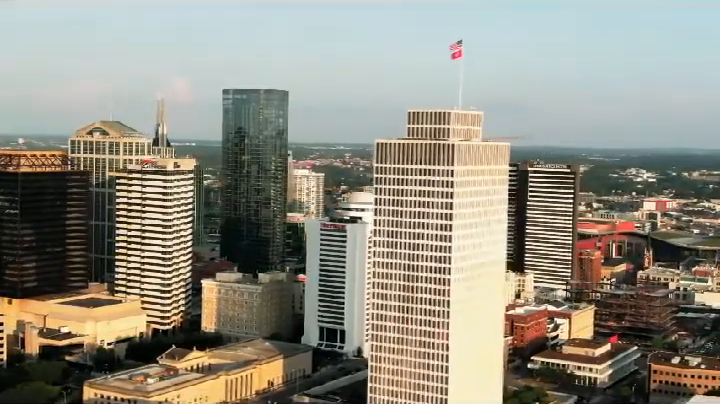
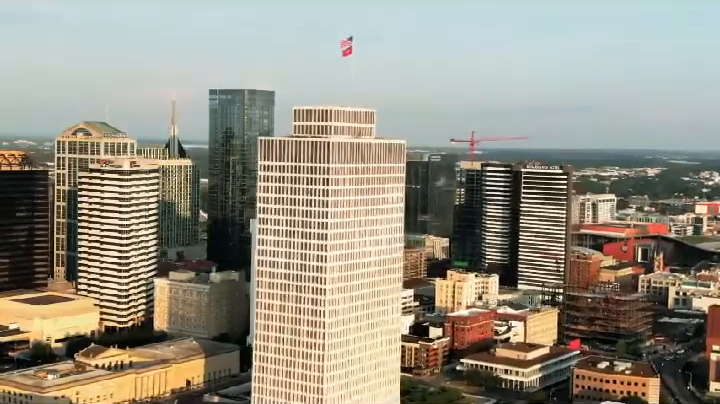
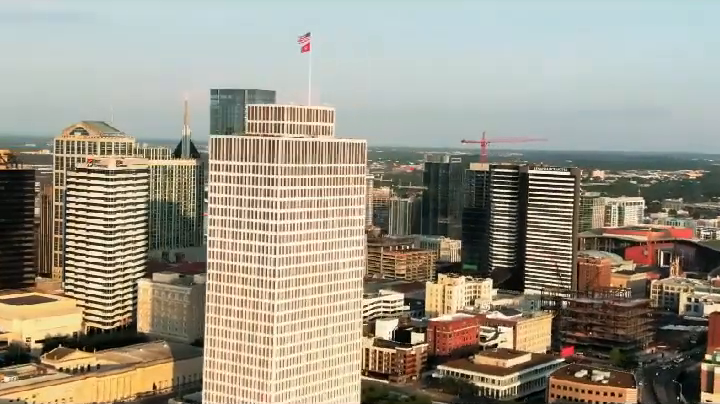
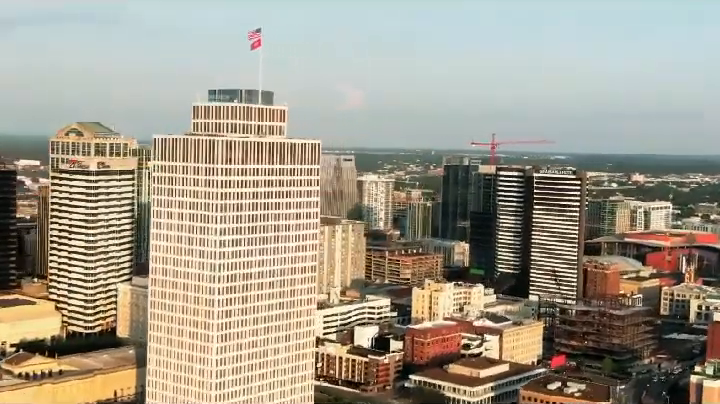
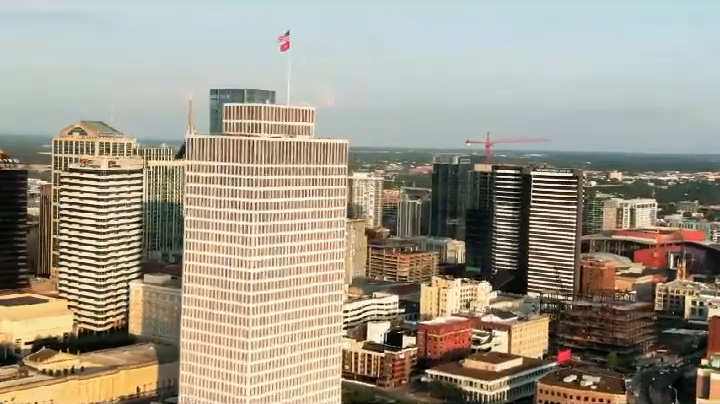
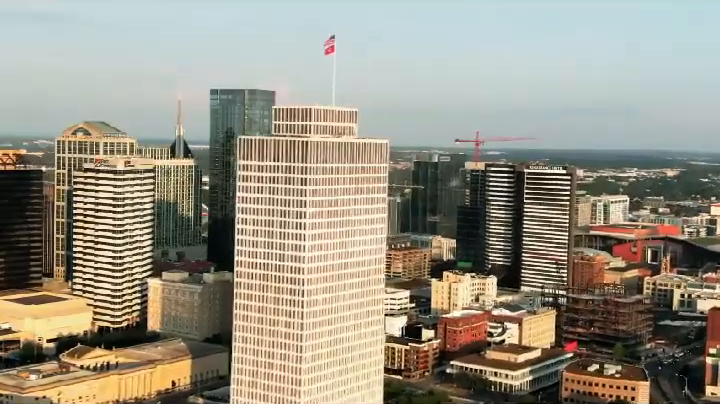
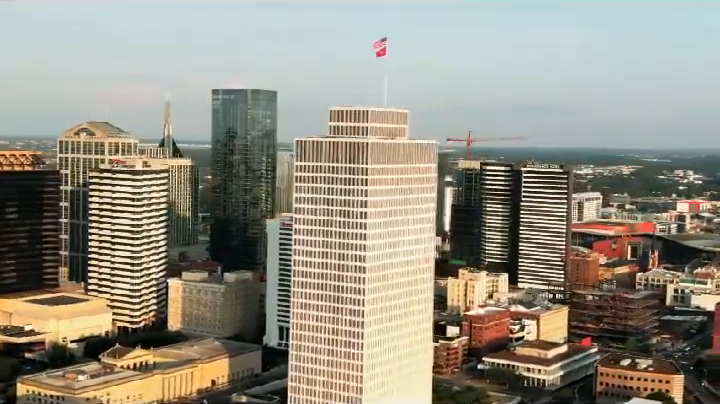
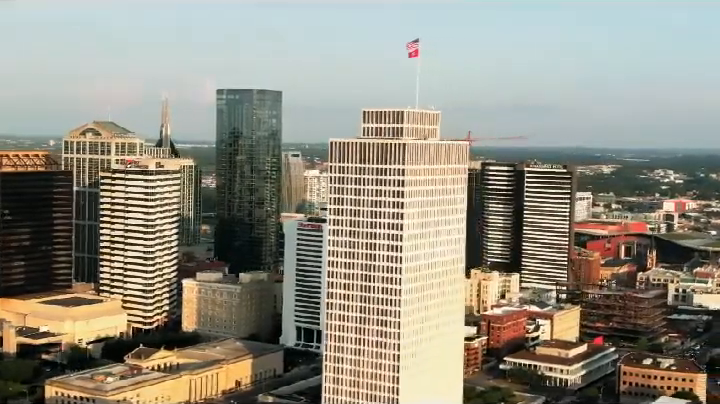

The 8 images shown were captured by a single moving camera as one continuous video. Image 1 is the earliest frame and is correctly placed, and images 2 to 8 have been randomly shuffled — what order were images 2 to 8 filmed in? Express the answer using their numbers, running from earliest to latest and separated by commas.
8, 7, 2, 6, 3, 5, 4
